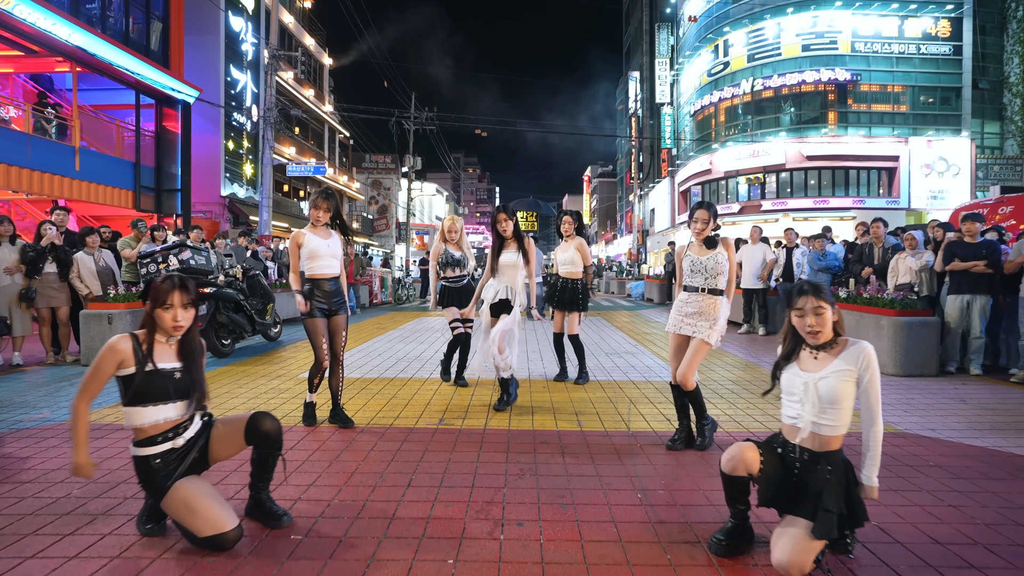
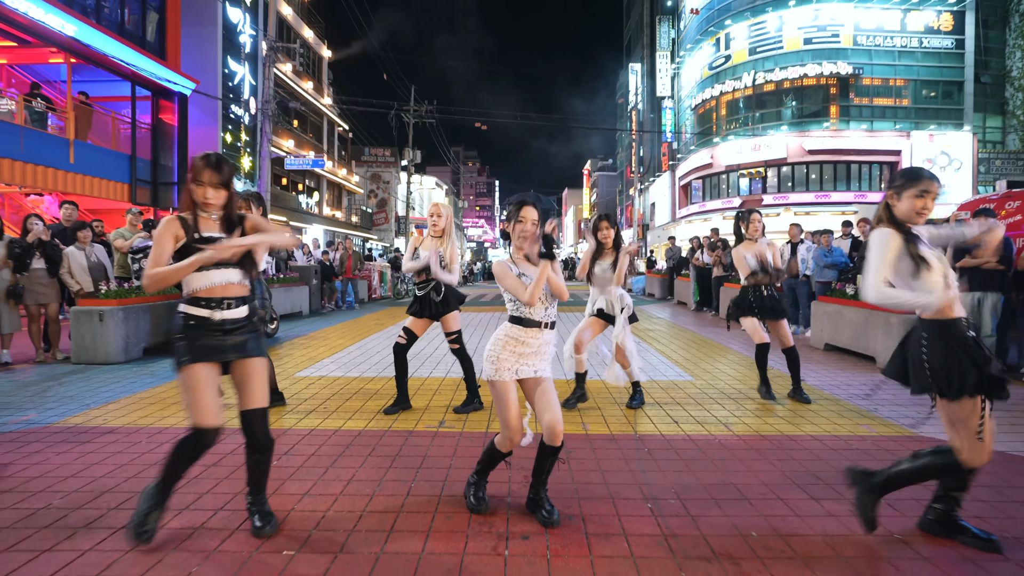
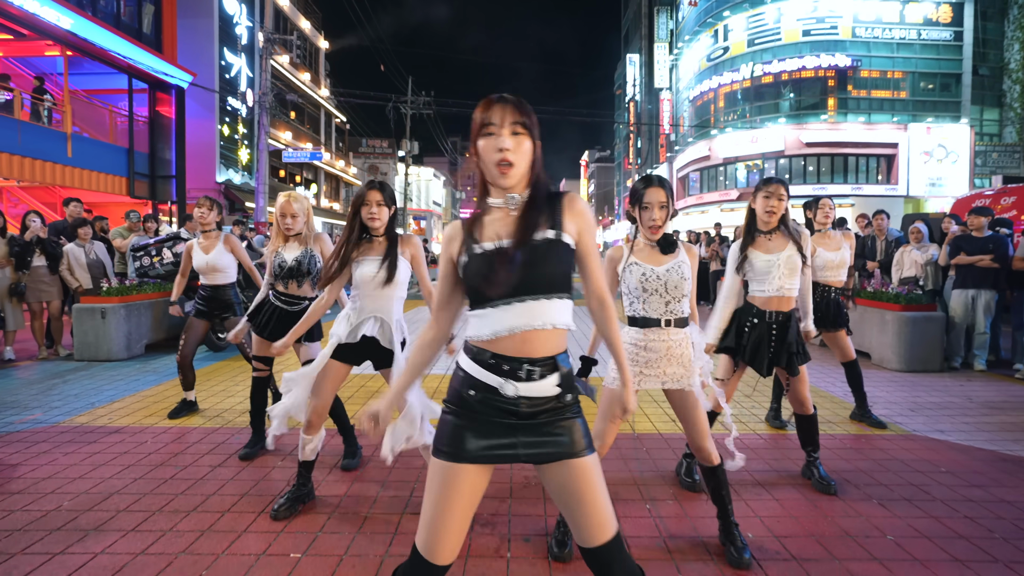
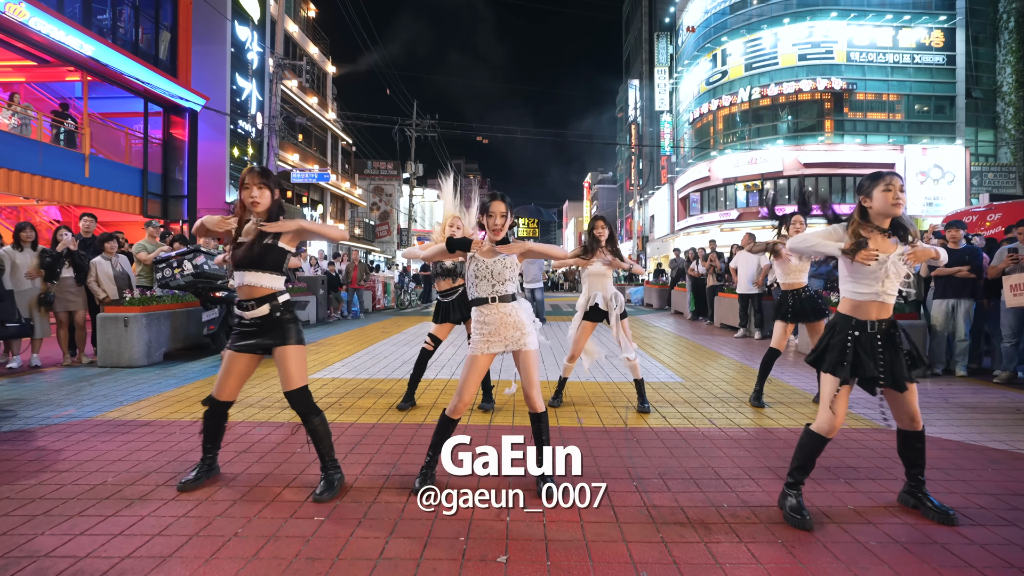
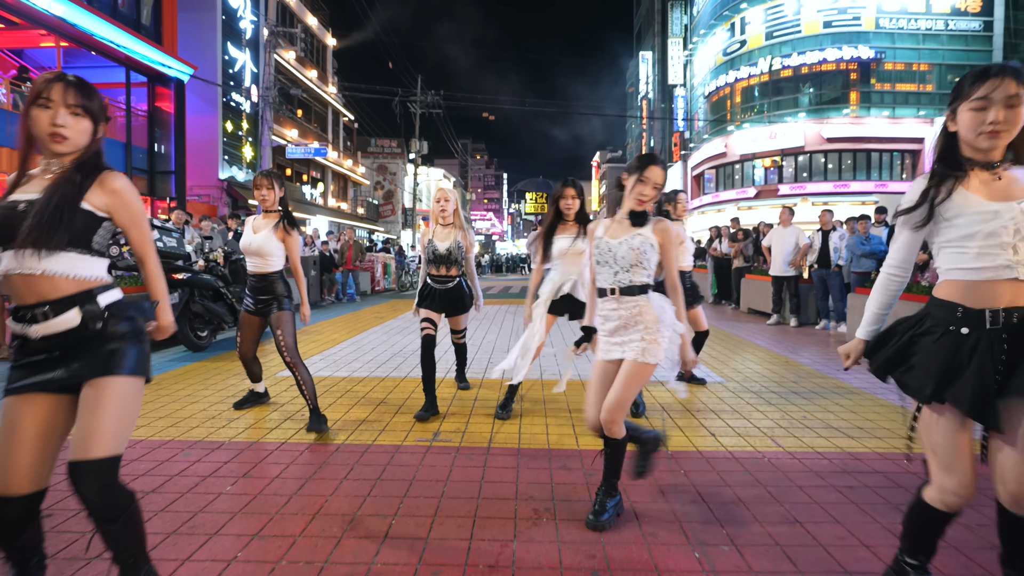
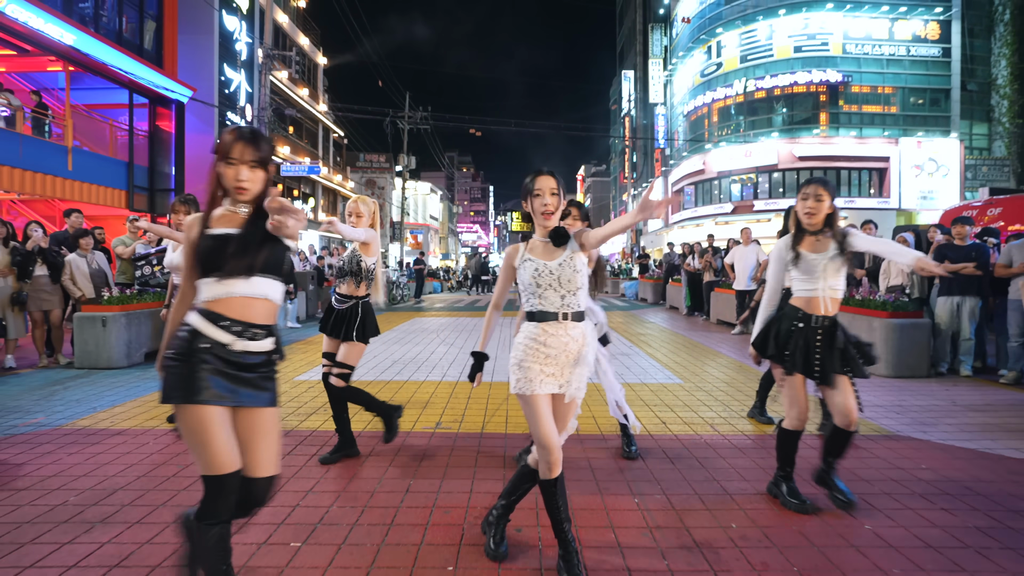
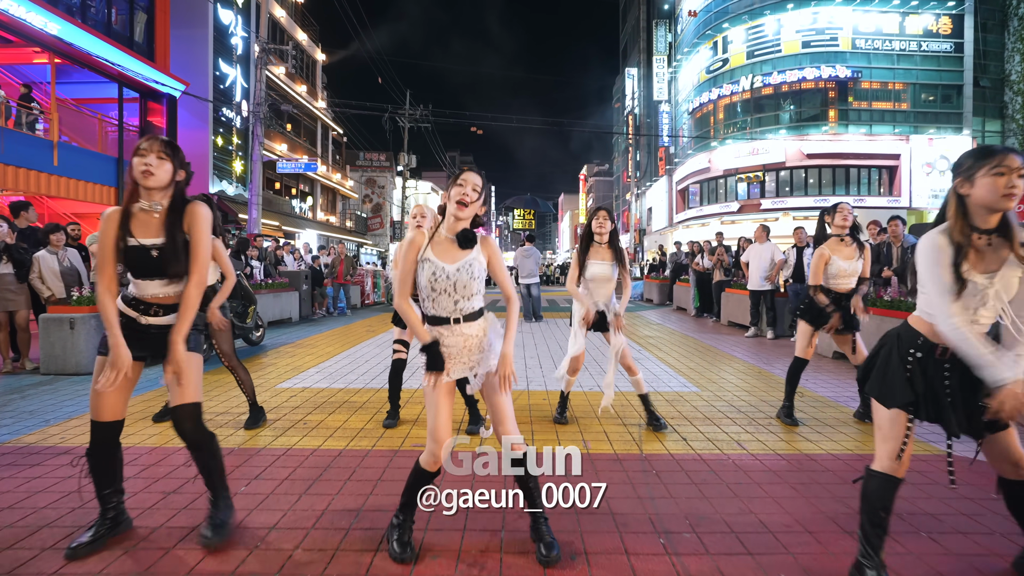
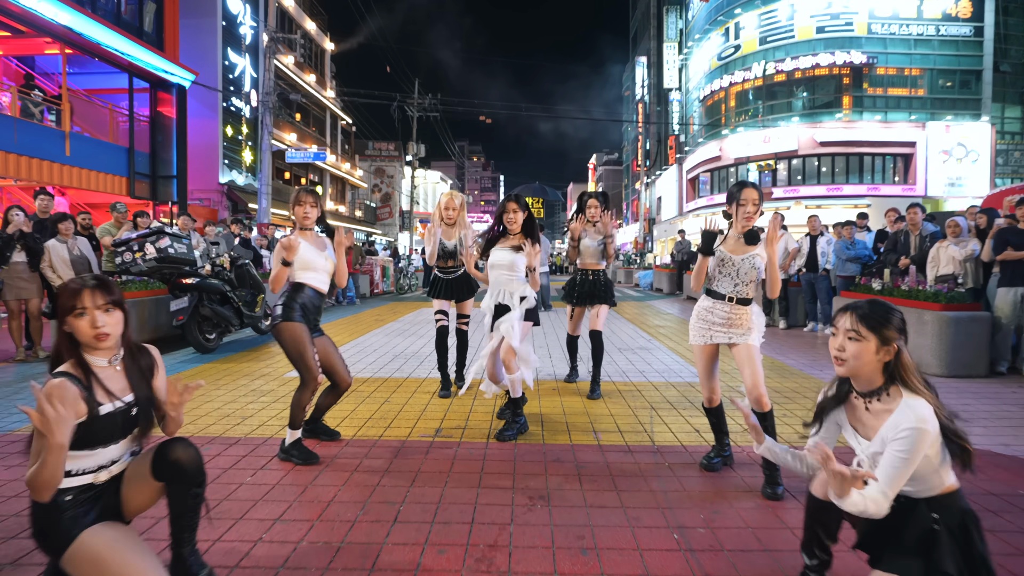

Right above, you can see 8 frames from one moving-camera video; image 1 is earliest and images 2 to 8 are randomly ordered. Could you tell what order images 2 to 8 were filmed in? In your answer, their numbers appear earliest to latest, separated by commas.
8, 5, 2, 4, 7, 6, 3
